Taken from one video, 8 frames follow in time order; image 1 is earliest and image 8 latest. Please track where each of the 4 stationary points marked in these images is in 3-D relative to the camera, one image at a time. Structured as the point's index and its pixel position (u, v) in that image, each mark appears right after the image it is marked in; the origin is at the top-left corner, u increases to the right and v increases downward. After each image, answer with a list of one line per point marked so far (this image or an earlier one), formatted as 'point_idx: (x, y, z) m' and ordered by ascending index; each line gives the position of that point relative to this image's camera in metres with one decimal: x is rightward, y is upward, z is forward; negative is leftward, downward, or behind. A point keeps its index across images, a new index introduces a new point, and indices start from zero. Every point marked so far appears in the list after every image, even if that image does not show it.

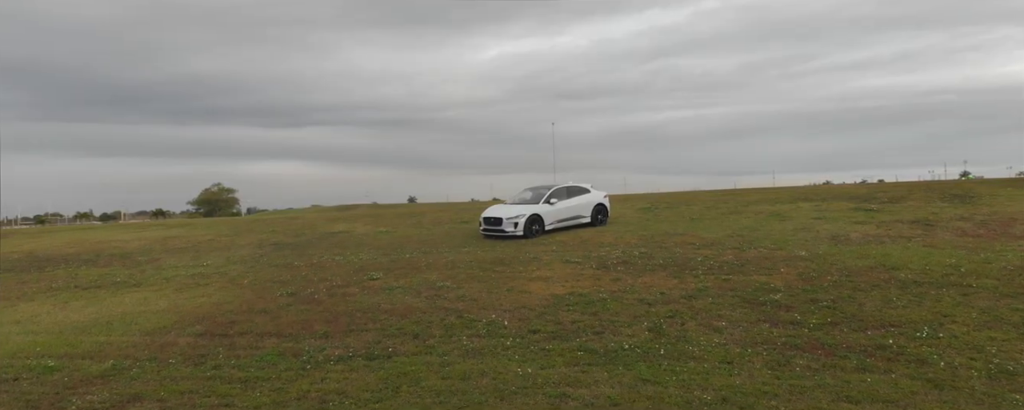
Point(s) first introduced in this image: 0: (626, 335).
0: (+1.5, -1.7, +7.1) m
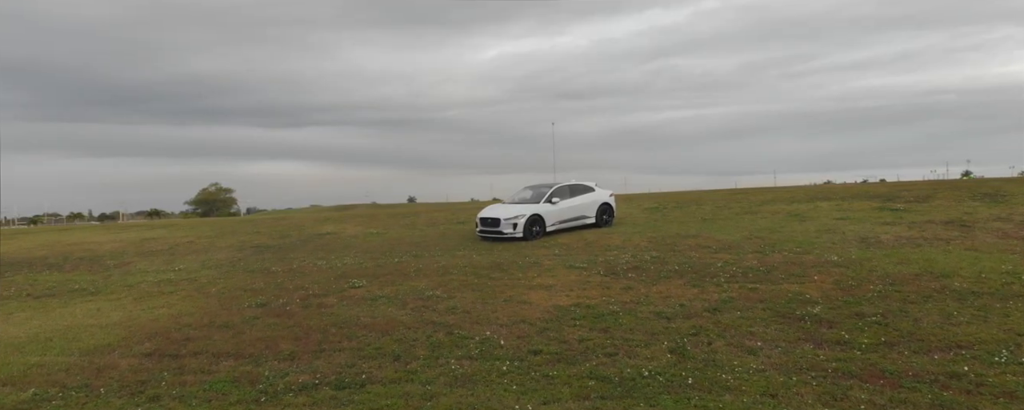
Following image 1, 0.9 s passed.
0: (+1.5, -1.7, +6.0) m
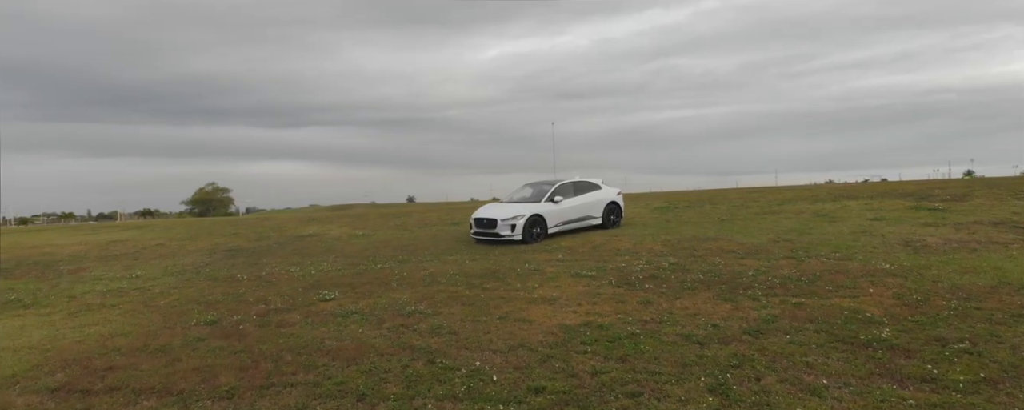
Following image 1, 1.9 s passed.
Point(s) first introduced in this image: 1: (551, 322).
0: (+1.4, -1.7, +4.6) m
1: (+0.5, -1.5, +6.7) m
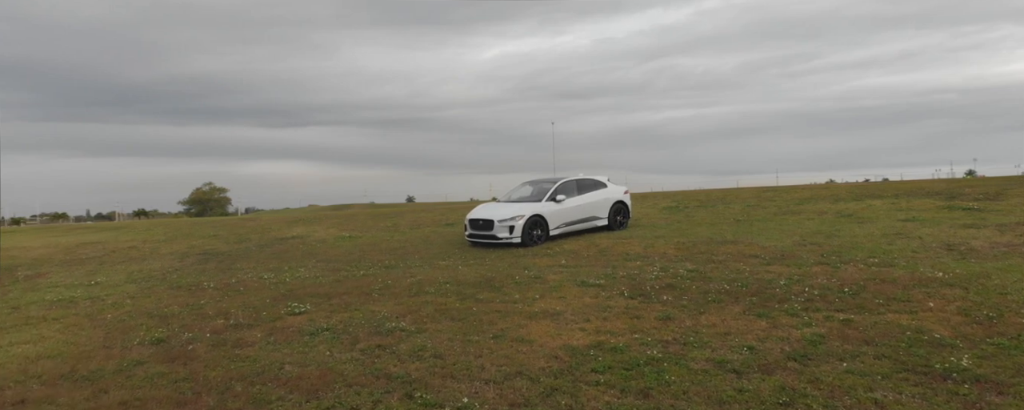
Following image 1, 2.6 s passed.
0: (+1.4, -1.7, +3.6) m
1: (+0.5, -1.4, +5.6) m
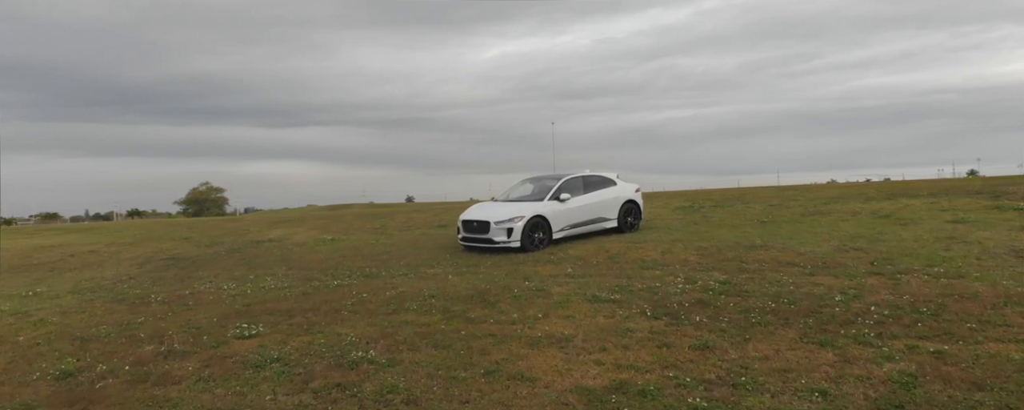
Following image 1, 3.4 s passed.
0: (+1.4, -1.7, +2.3) m
1: (+0.4, -1.4, +4.4) m
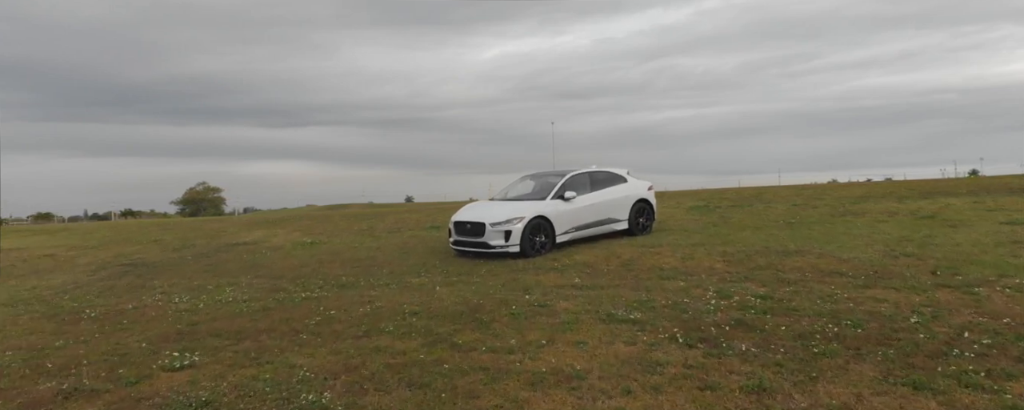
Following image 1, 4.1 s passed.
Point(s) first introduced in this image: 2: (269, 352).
0: (+1.3, -1.7, +1.2) m
1: (+0.4, -1.4, +3.2) m
2: (-2.3, -1.3, +5.0) m
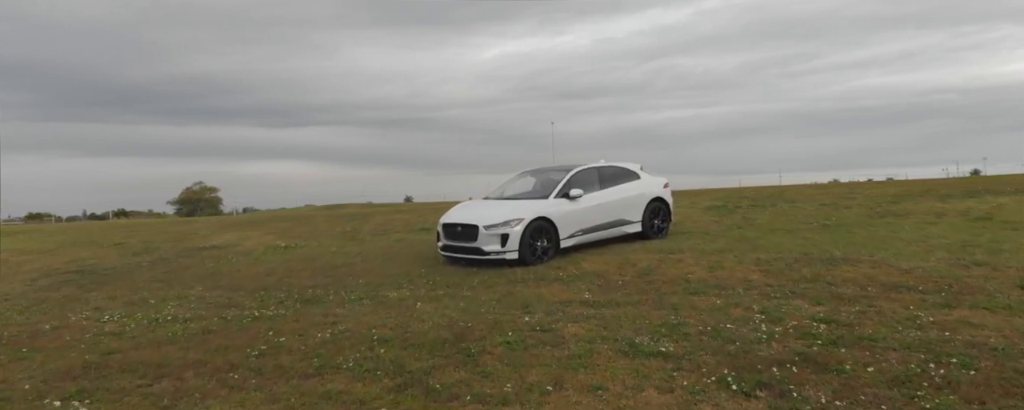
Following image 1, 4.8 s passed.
0: (+1.3, -1.7, 0.0) m
1: (+0.4, -1.4, +2.0) m
2: (-2.3, -1.3, +3.8) m
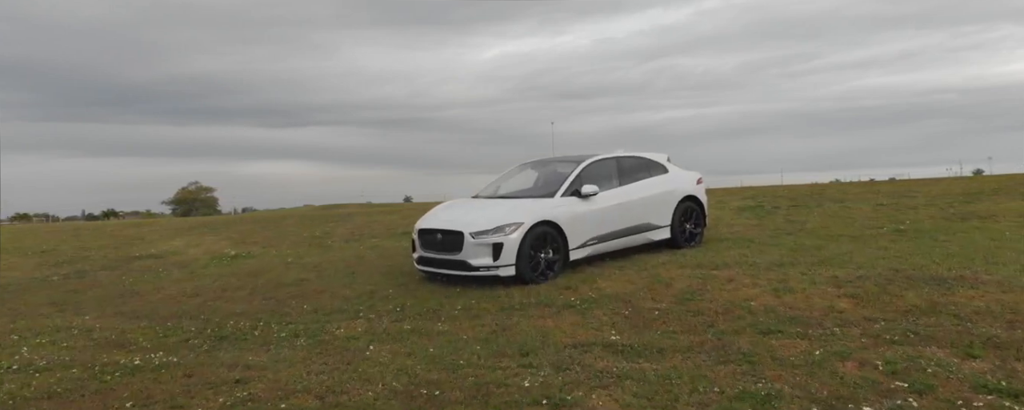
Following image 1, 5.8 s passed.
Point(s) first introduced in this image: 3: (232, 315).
0: (+1.3, -1.7, -1.8) m
1: (+0.3, -1.4, +0.3) m
2: (-2.3, -1.3, +2.0) m
3: (-2.8, -1.1, +5.2) m
